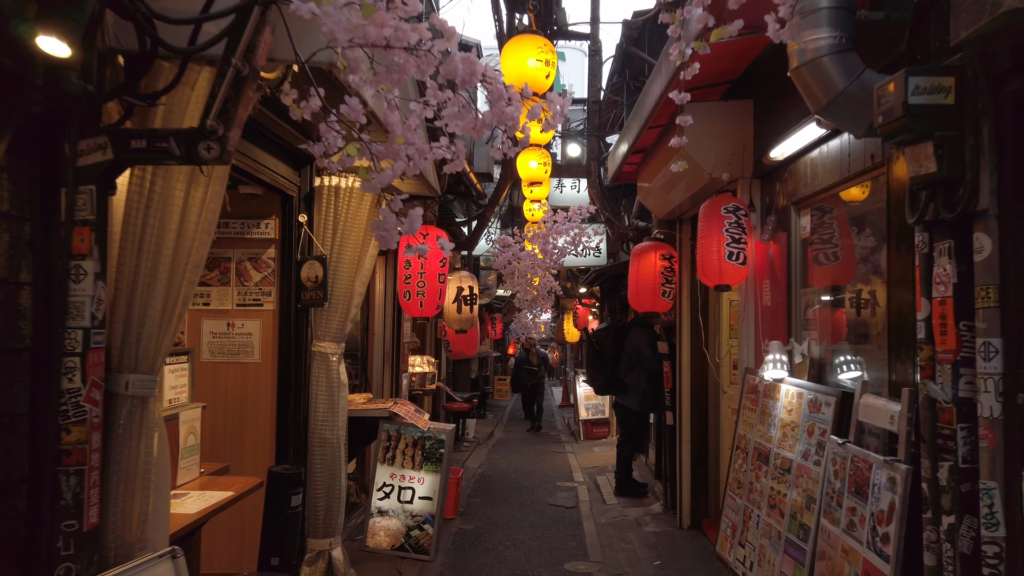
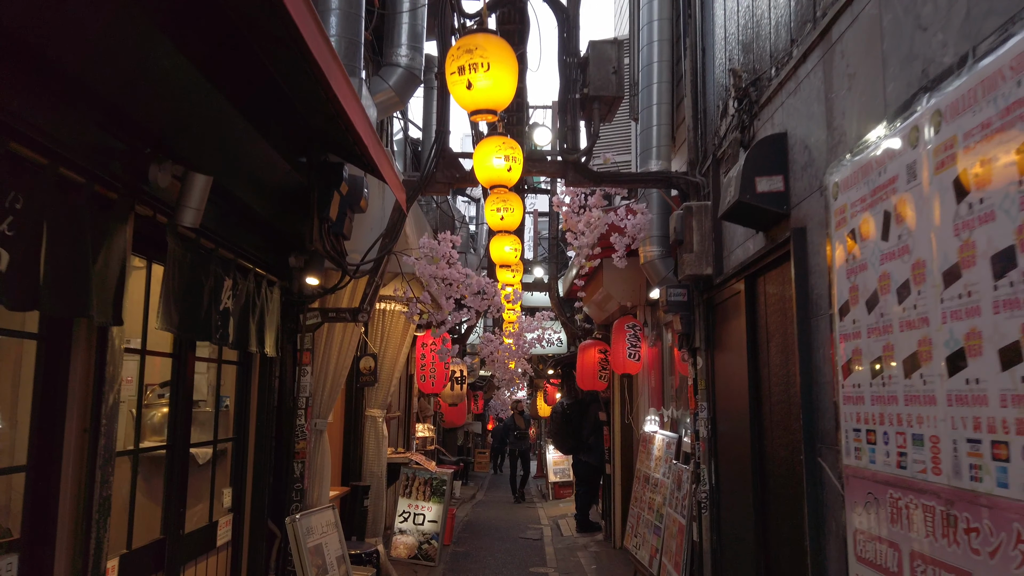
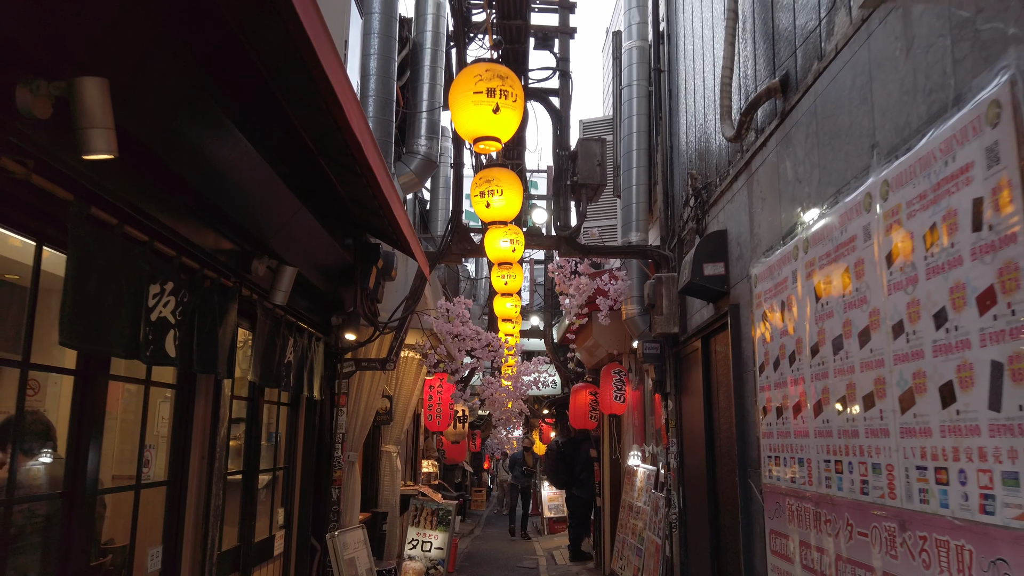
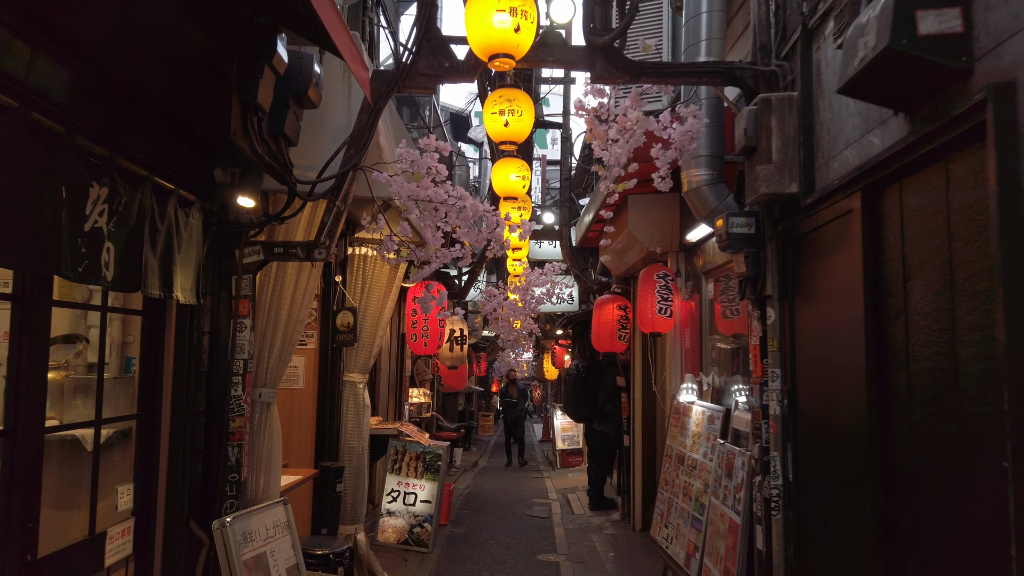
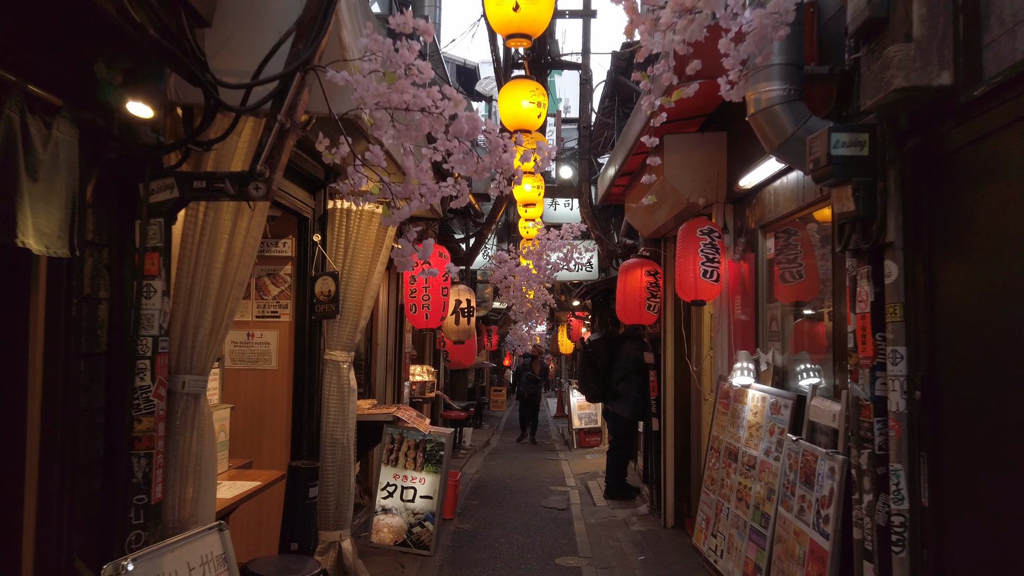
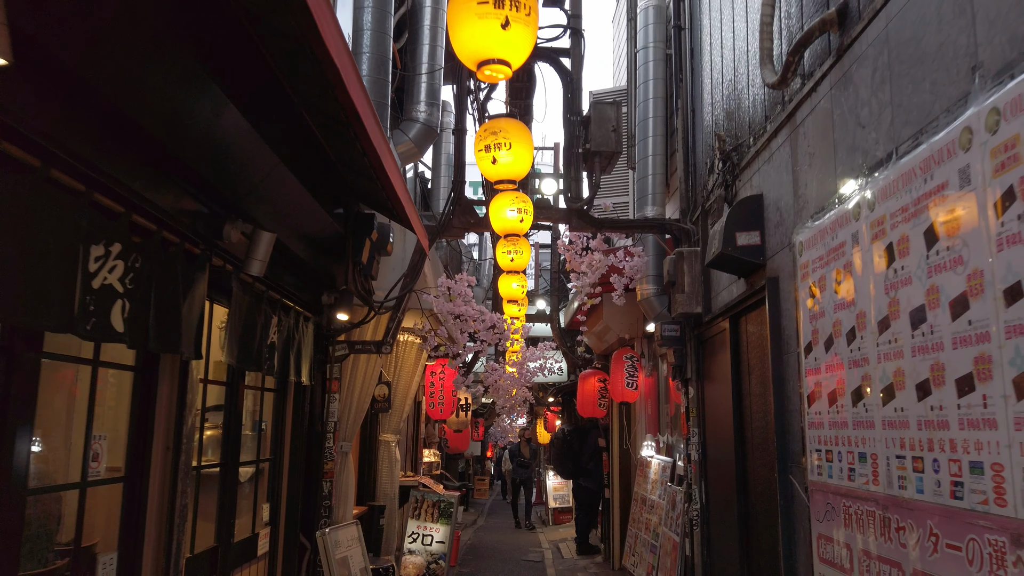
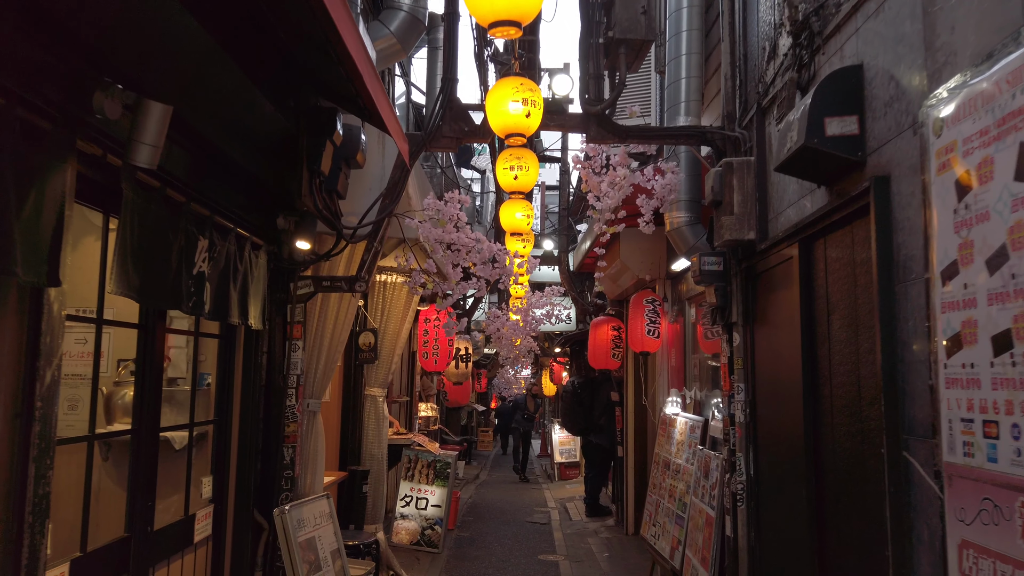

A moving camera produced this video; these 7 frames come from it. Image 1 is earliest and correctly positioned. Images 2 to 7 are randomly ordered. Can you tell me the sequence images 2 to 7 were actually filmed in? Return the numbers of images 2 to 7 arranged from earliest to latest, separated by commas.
5, 4, 7, 2, 6, 3
